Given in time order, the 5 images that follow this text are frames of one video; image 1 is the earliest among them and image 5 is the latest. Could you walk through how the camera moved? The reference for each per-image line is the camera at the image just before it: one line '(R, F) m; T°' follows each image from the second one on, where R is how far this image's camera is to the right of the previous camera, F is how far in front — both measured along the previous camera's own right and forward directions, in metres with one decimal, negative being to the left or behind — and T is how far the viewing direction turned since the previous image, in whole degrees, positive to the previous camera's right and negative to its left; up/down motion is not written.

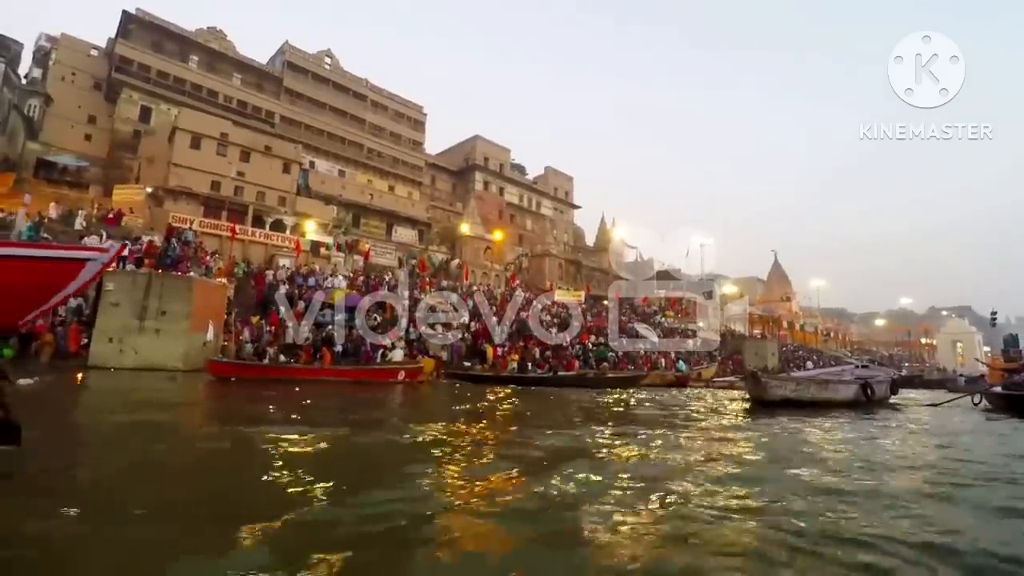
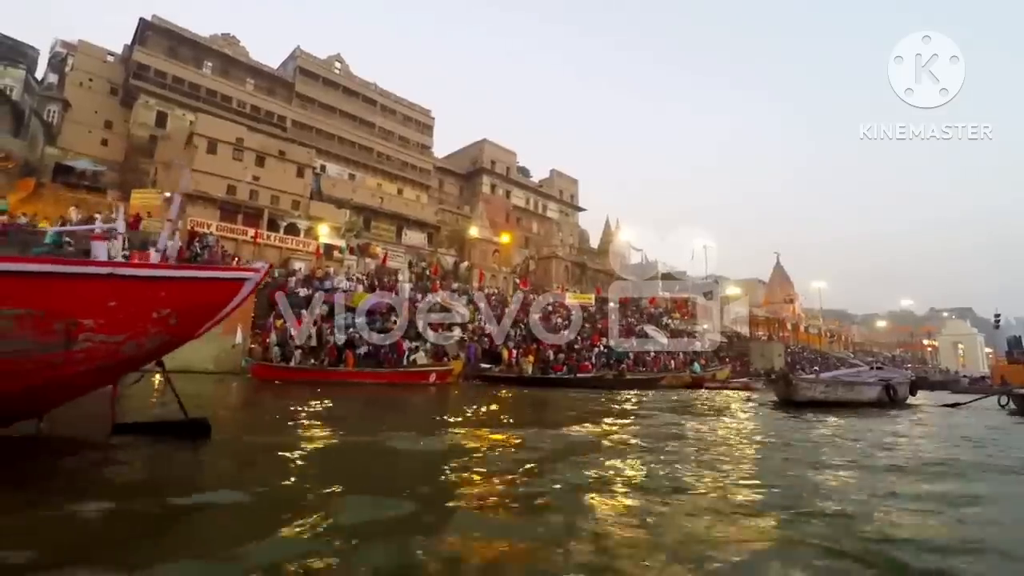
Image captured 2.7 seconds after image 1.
(-0.7, -0.5) m; 0°
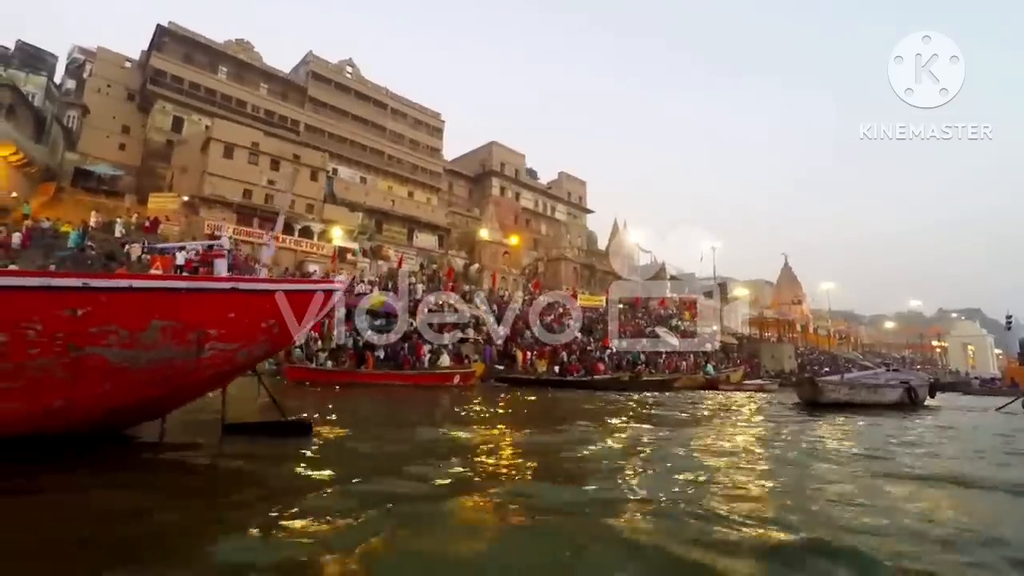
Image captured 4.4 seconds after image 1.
(-0.4, -0.3) m; 0°
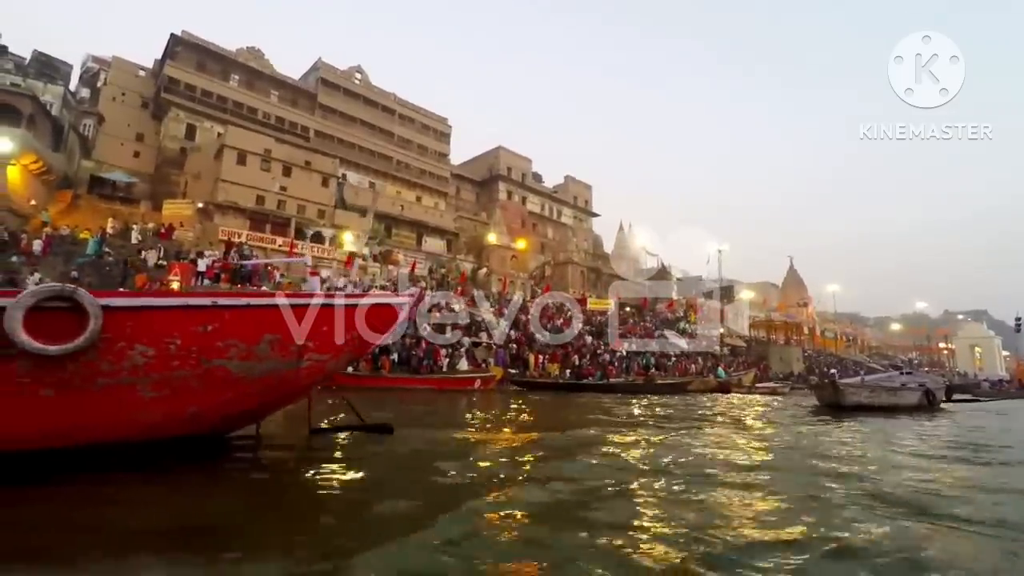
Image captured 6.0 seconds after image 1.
(-0.4, -0.3) m; 0°
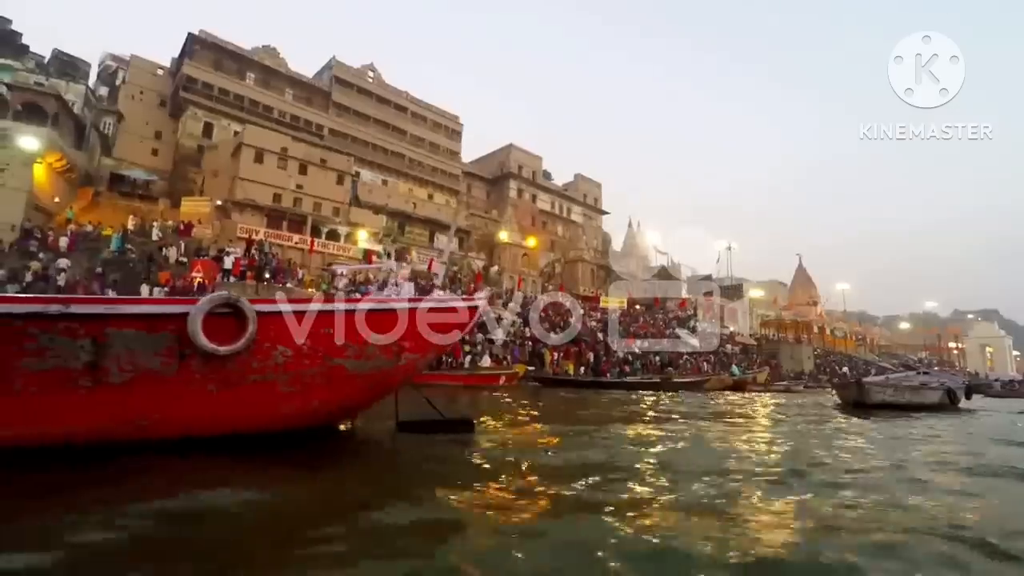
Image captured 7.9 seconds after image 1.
(-0.5, -0.3) m; -1°
